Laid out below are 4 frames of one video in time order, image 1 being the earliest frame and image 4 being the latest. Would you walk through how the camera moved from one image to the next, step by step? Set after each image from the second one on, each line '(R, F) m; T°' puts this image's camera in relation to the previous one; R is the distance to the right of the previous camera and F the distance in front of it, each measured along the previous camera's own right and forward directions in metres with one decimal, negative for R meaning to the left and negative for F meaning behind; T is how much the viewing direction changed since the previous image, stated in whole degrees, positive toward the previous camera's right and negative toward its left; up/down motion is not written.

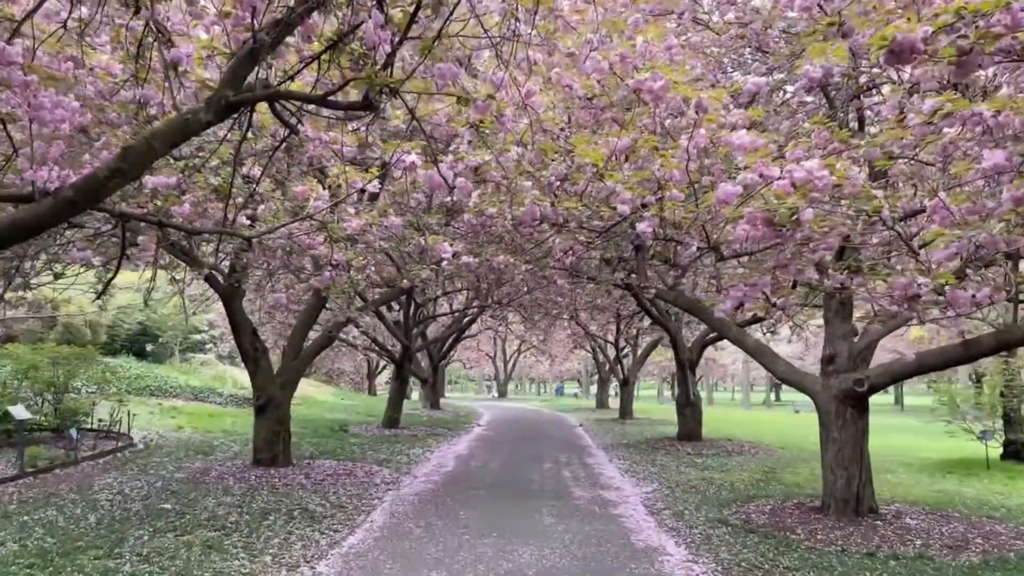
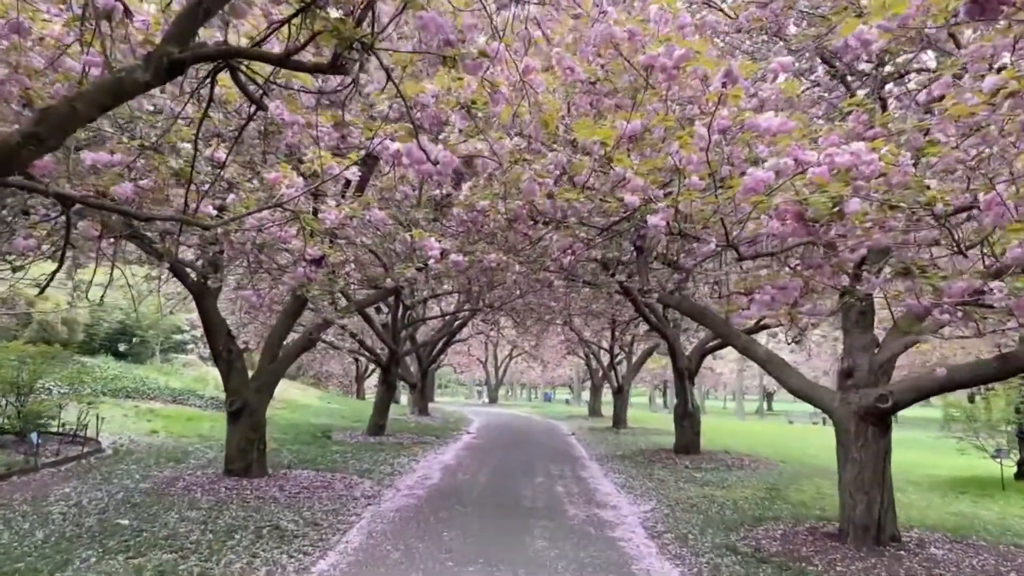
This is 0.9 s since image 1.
(0.0, +0.7) m; +1°
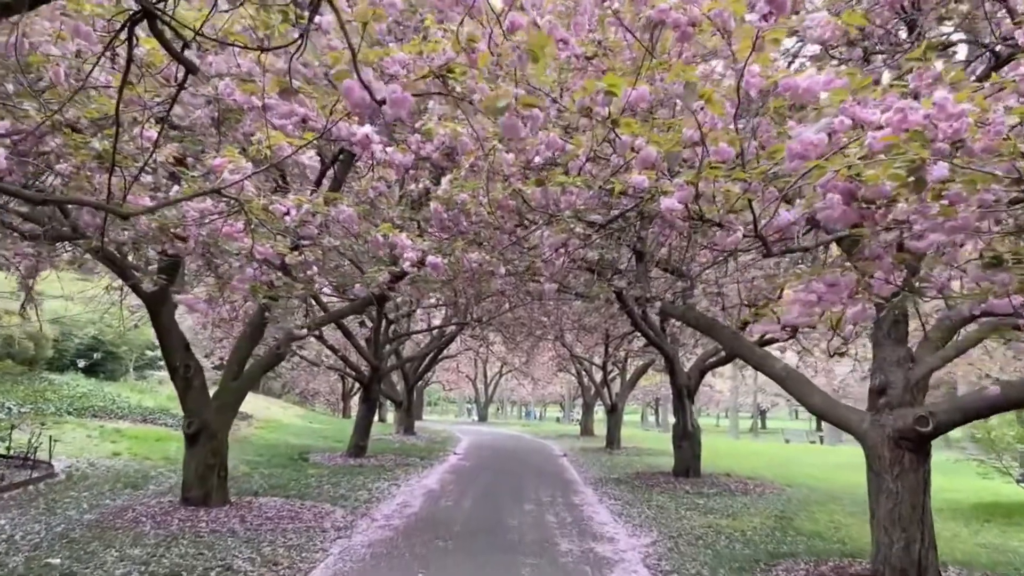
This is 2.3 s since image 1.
(0.0, +0.9) m; +1°
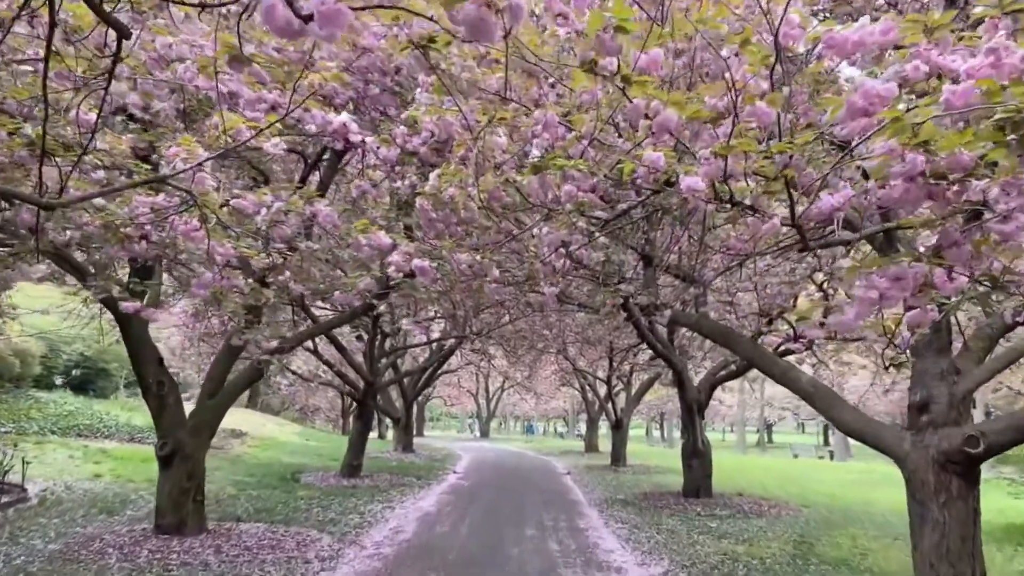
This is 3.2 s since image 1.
(+0.1, +0.7) m; 0°
